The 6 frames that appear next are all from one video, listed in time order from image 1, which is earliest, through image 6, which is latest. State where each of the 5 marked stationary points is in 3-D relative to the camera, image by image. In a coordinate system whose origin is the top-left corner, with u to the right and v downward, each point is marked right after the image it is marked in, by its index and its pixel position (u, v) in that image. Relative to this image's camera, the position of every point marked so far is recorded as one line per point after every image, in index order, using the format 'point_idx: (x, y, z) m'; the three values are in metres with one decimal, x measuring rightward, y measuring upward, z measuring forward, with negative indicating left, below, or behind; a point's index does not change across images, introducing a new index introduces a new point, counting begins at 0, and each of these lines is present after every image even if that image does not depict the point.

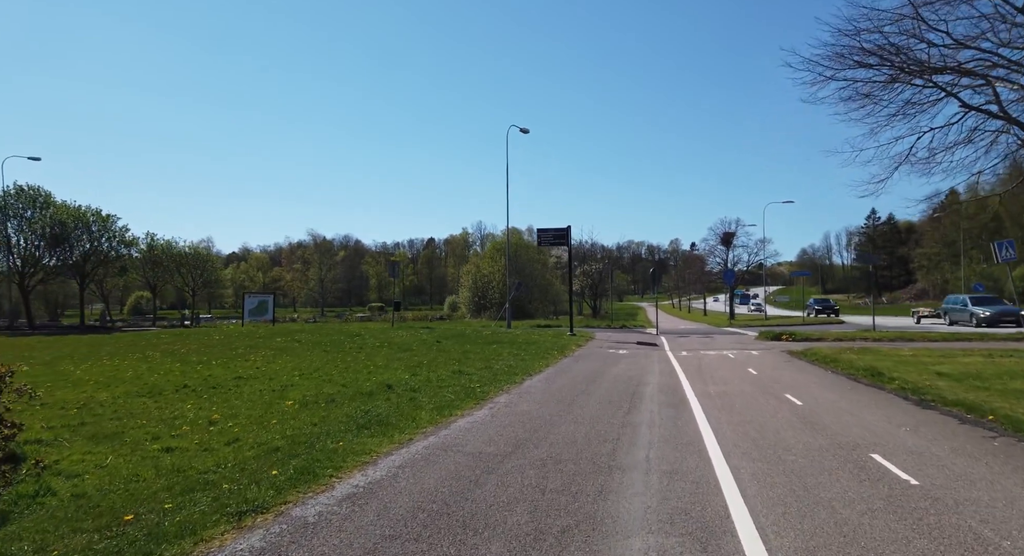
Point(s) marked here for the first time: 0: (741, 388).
0: (+4.5, -2.1, +14.1) m
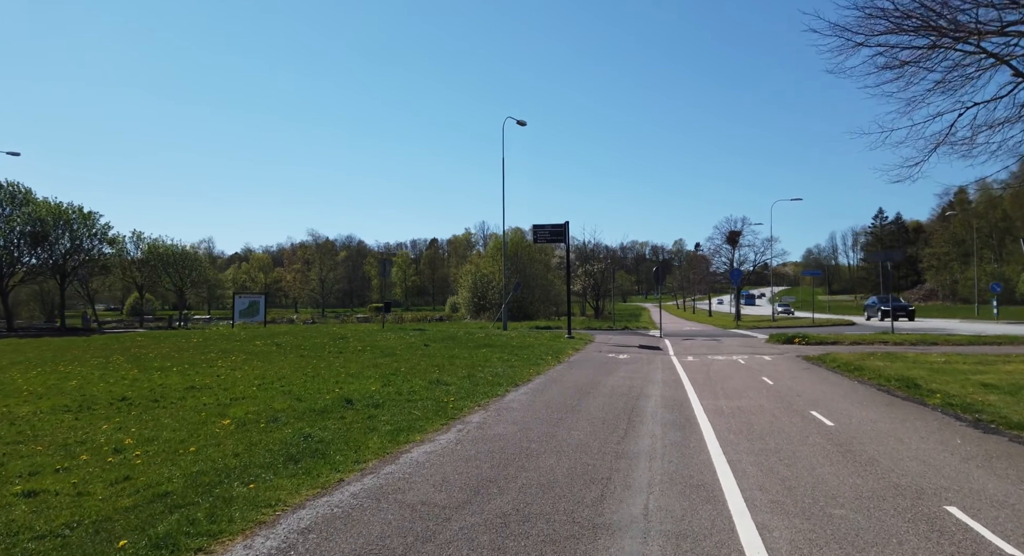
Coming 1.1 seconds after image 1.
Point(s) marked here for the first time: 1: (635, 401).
0: (+4.1, -2.1, +12.1) m
1: (+2.2, -2.1, +12.6) m
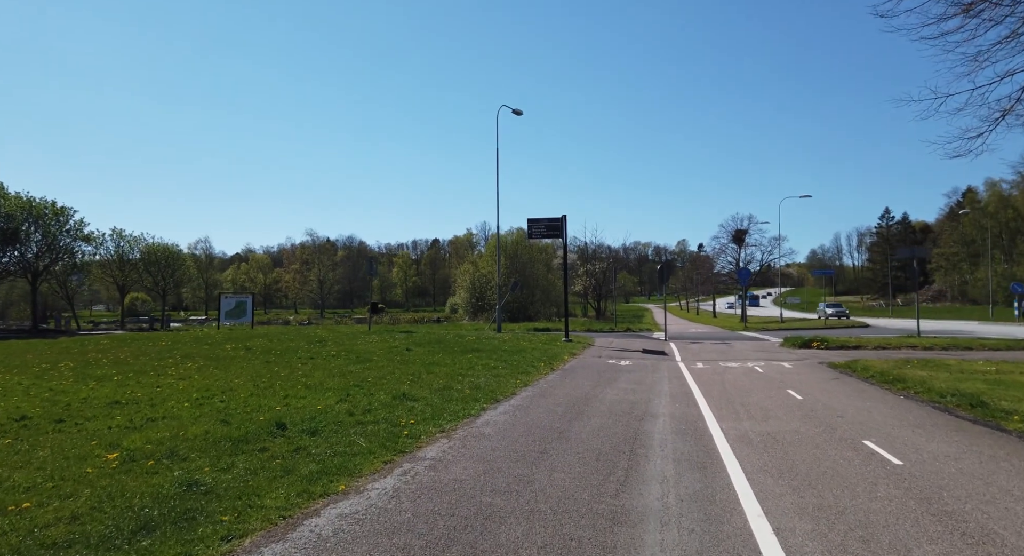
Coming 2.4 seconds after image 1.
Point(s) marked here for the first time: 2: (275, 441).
0: (+3.8, -2.0, +9.8) m
1: (+1.8, -2.1, +10.2) m
2: (-2.8, -1.9, +8.6) m
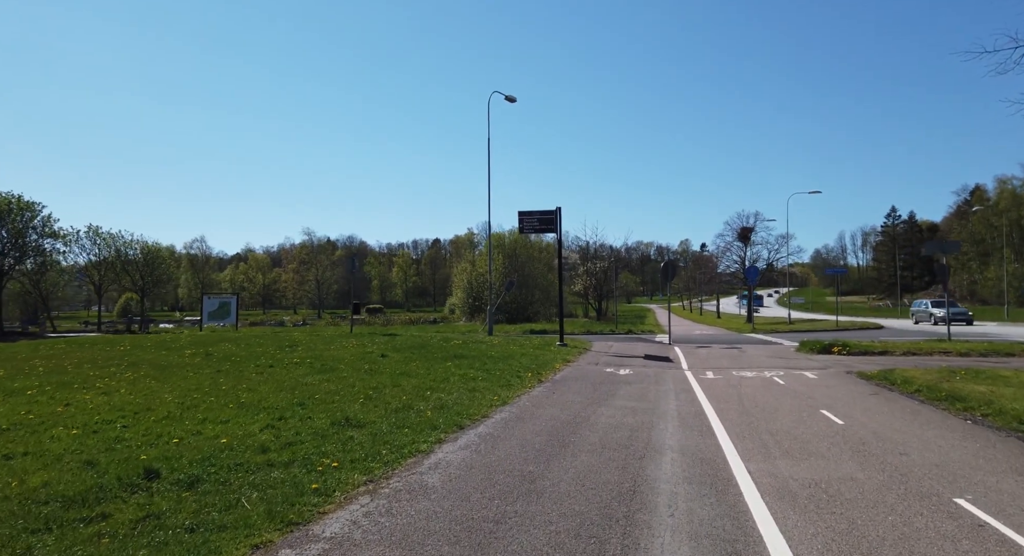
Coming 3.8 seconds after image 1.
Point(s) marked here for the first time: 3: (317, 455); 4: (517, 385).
0: (+3.3, -1.9, +7.3) m
1: (+1.4, -2.0, +7.7) m
2: (-3.2, -1.9, +6.2) m
3: (-2.1, -1.9, +7.9) m
4: (+0.1, -2.2, +14.8) m
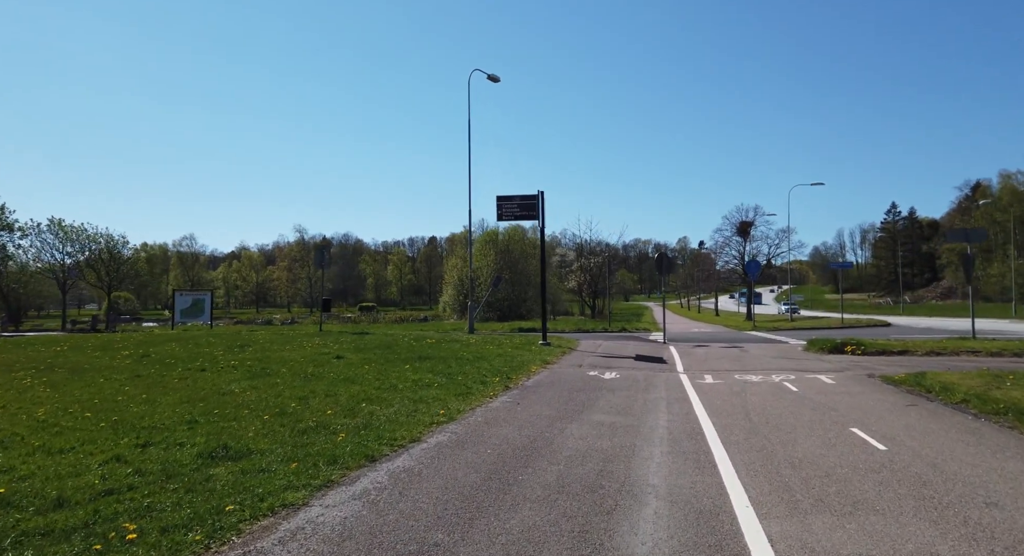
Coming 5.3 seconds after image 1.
0: (+2.7, -1.7, +4.8) m
1: (+0.7, -1.8, +5.2) m
2: (-3.9, -1.7, +3.6) m
3: (-2.8, -1.7, +5.3) m
4: (-0.6, -2.0, +12.3) m
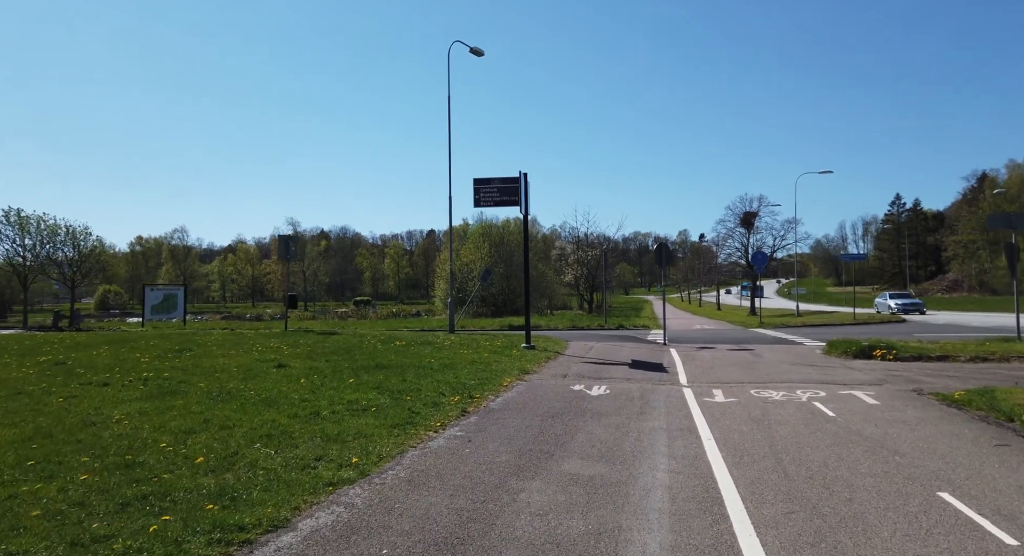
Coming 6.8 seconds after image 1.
0: (+2.1, -1.7, +1.9) m
1: (+0.1, -1.8, +2.3) m
2: (-4.5, -1.7, +0.7) m
3: (-3.4, -1.7, +2.5) m
4: (-1.2, -1.9, +9.4) m
